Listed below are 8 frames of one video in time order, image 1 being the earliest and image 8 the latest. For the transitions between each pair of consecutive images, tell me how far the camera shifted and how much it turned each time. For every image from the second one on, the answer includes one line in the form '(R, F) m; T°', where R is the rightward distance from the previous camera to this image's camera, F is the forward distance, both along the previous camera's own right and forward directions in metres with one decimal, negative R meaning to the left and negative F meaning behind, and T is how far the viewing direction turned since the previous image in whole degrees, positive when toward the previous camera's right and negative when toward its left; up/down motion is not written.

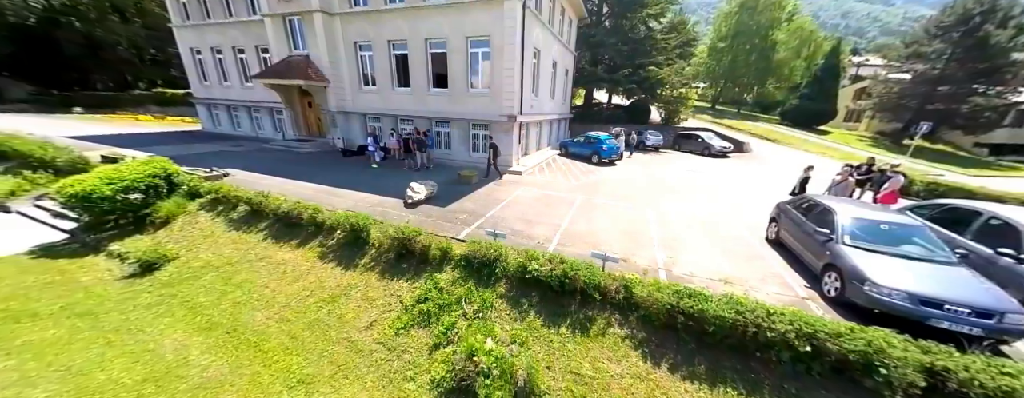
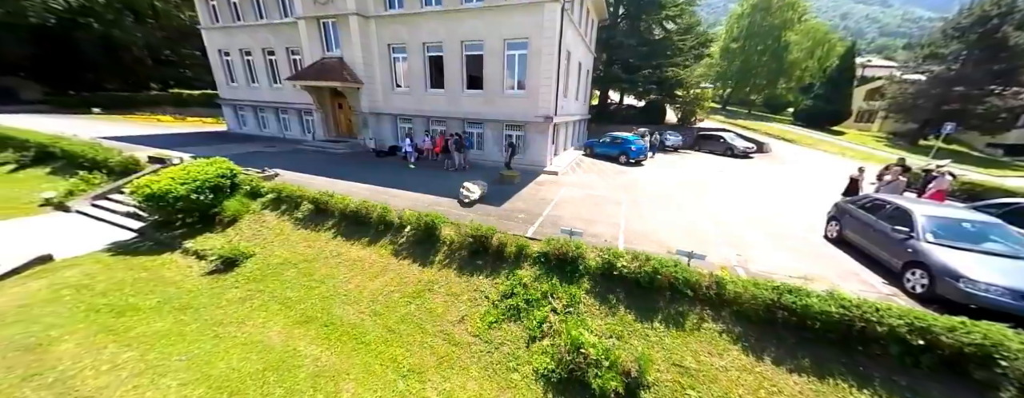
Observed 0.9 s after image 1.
(-1.7, -0.2) m; 0°
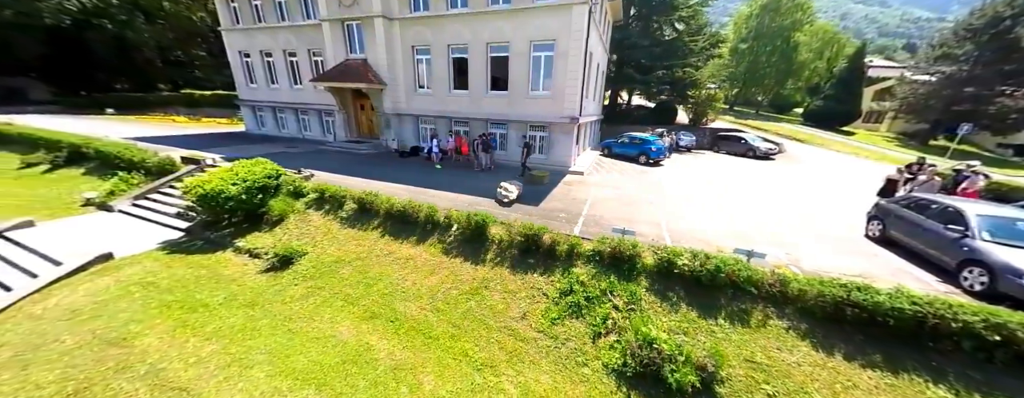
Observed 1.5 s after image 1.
(-1.2, -0.2) m; 0°
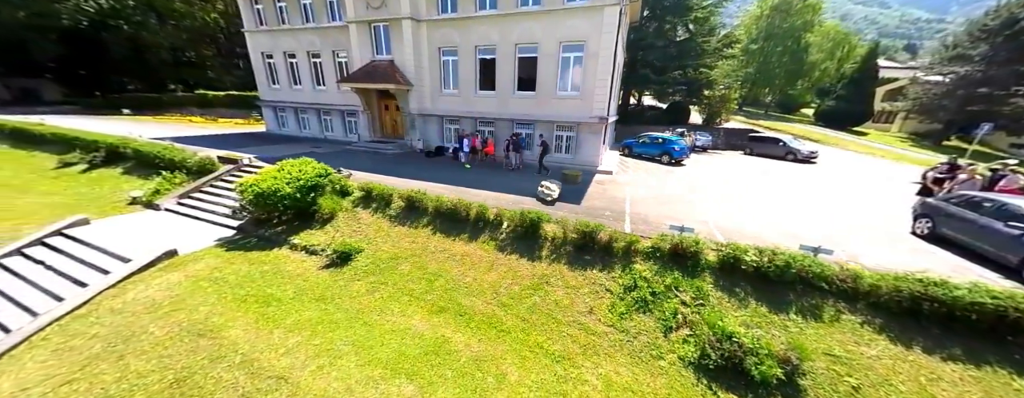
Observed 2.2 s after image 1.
(-1.4, -0.1) m; 0°
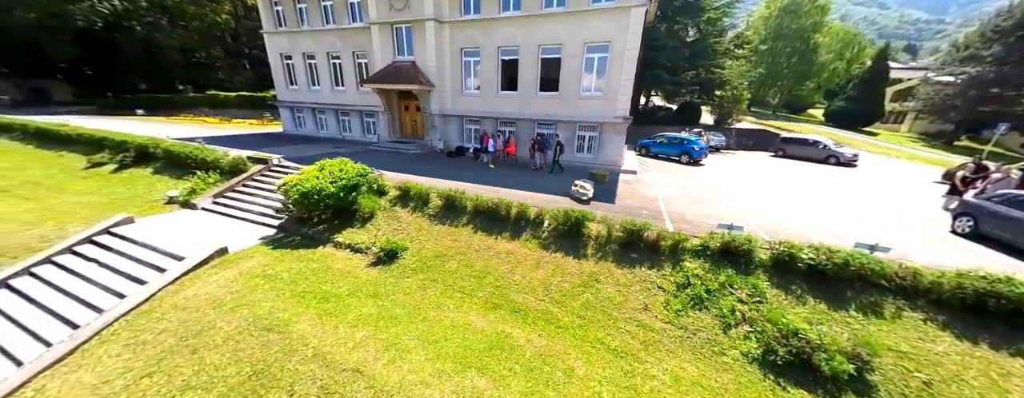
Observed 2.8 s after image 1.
(-1.2, -0.1) m; 0°
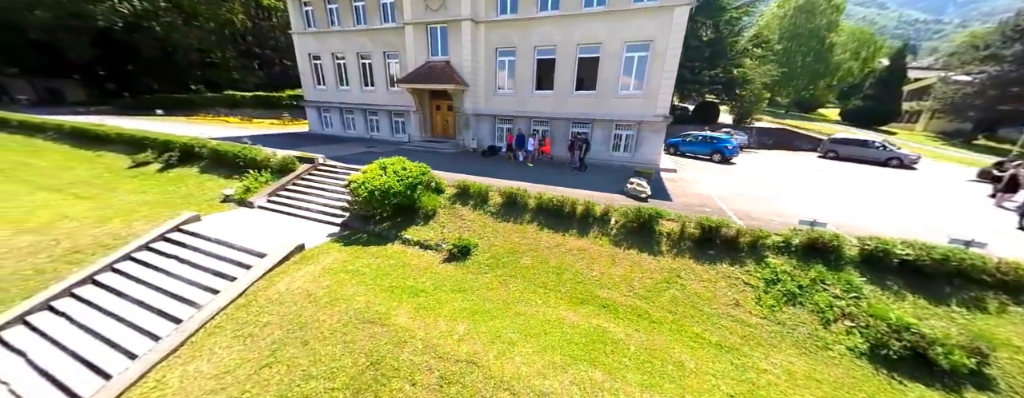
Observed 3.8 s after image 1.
(-2.0, -0.1) m; 0°
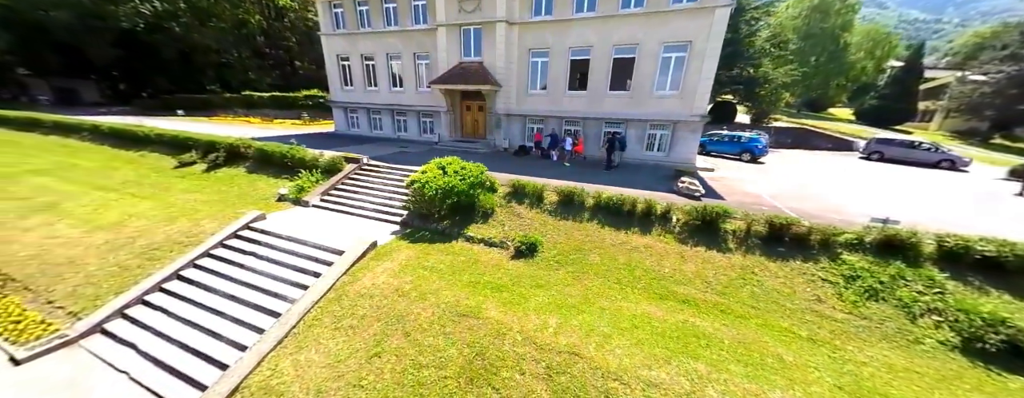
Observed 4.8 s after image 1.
(-1.9, -0.2) m; 0°
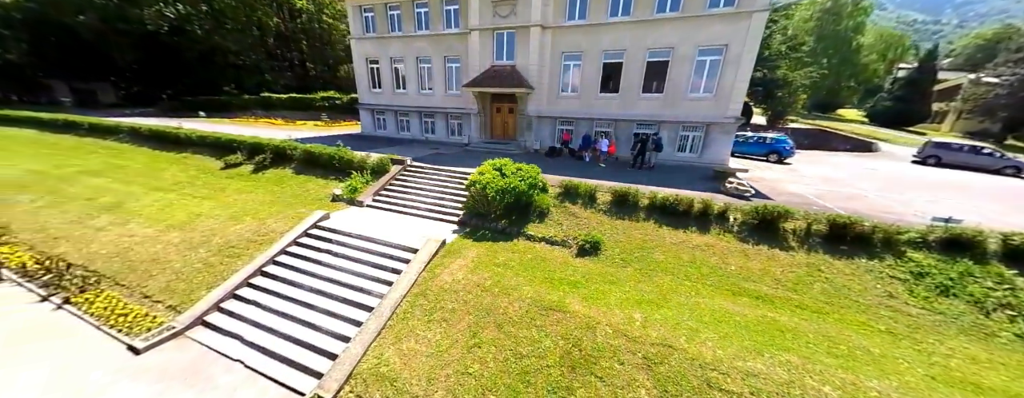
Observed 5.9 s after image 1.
(-1.9, -0.3) m; 0°
